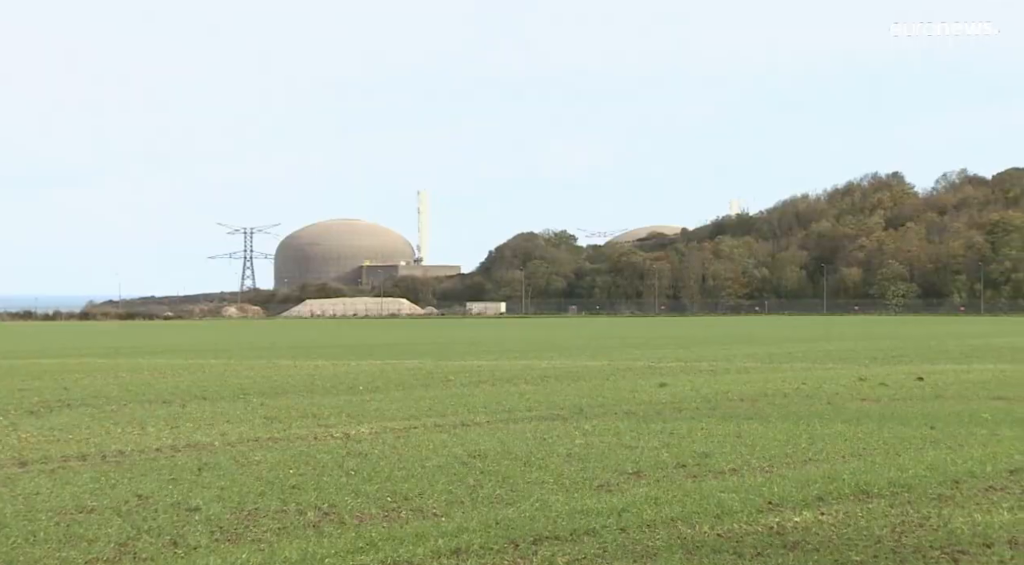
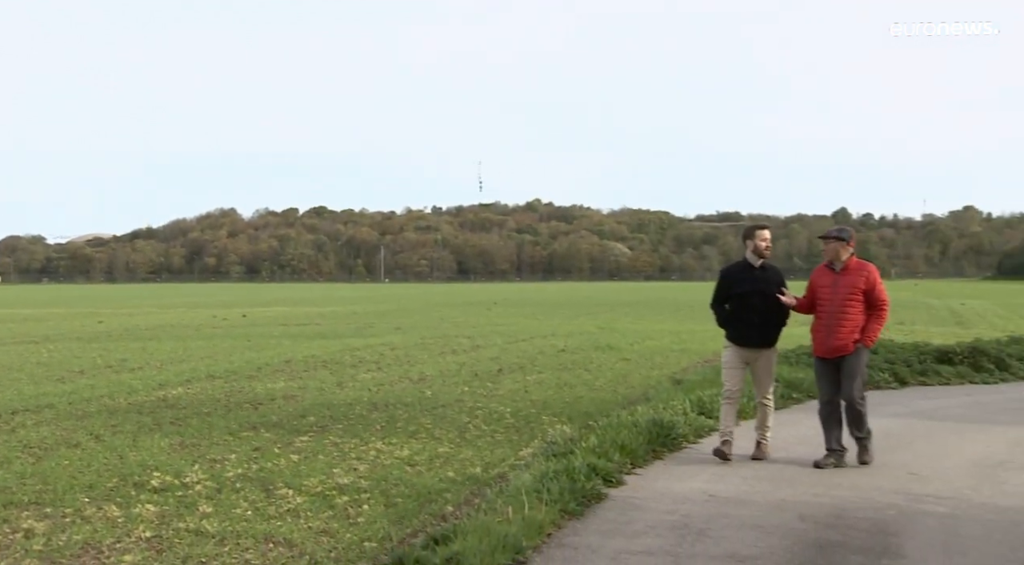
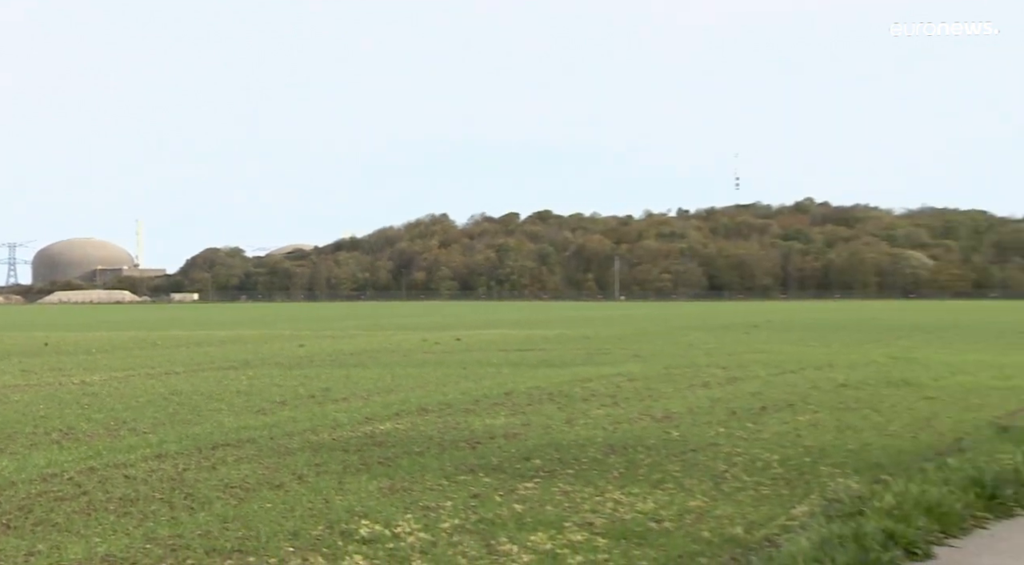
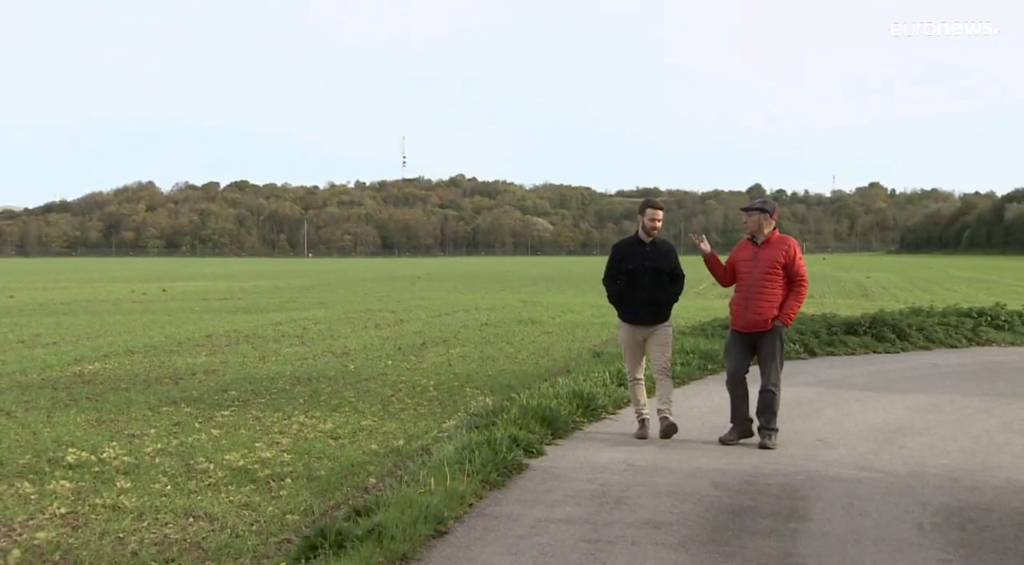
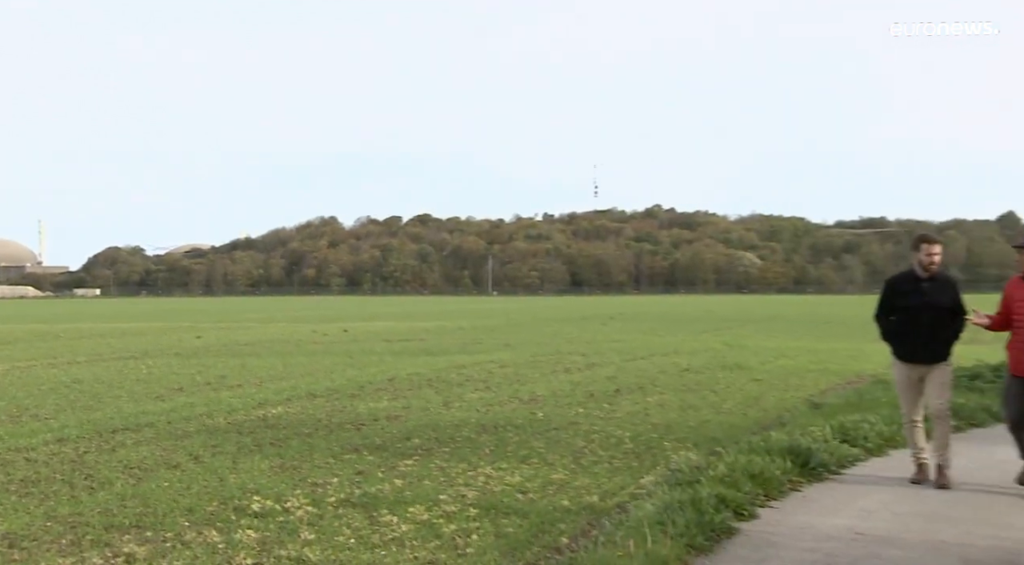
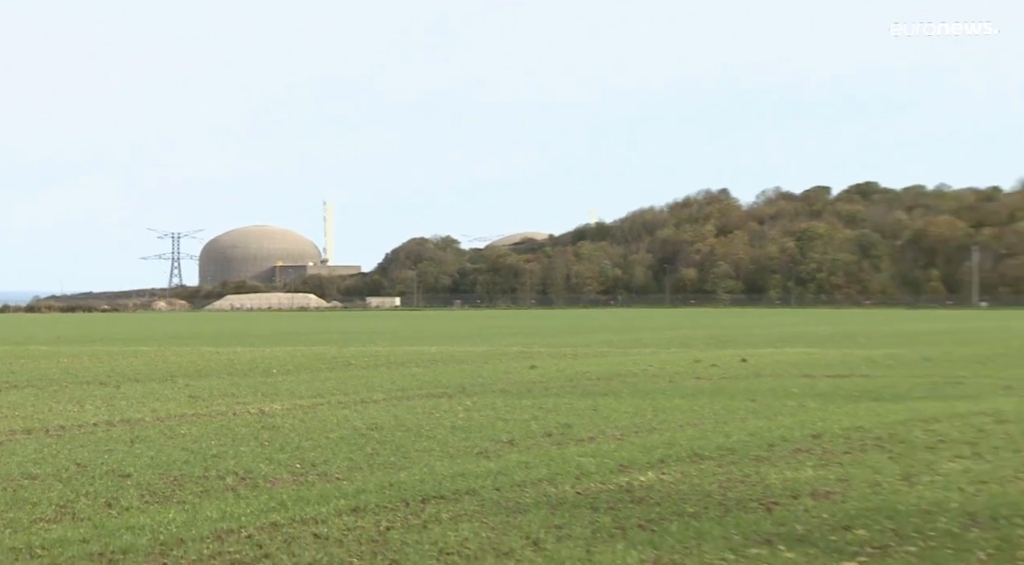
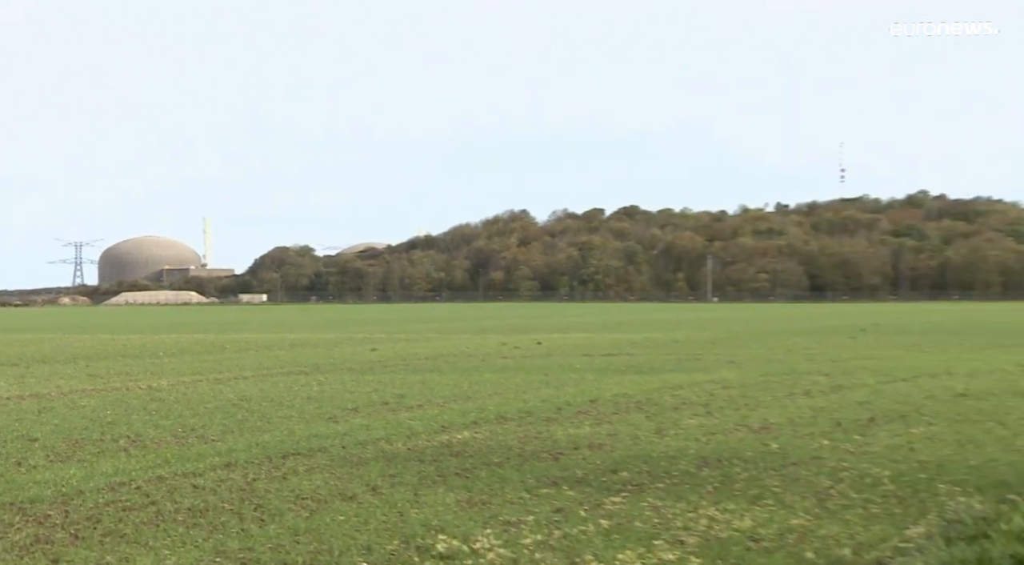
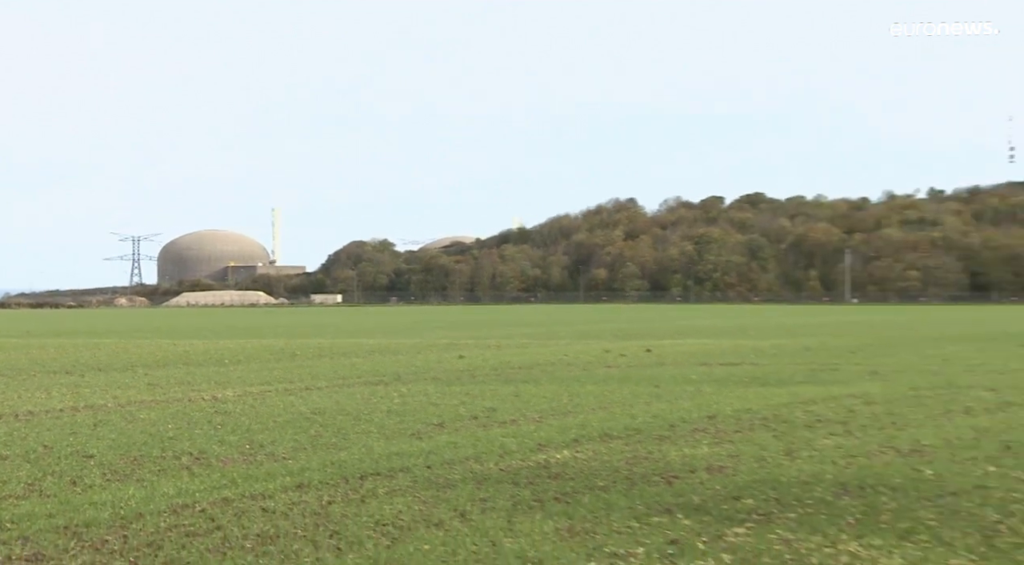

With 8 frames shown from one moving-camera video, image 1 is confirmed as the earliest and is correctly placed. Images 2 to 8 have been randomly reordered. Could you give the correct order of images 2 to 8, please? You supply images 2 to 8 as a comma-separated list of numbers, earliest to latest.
6, 8, 7, 3, 5, 2, 4
